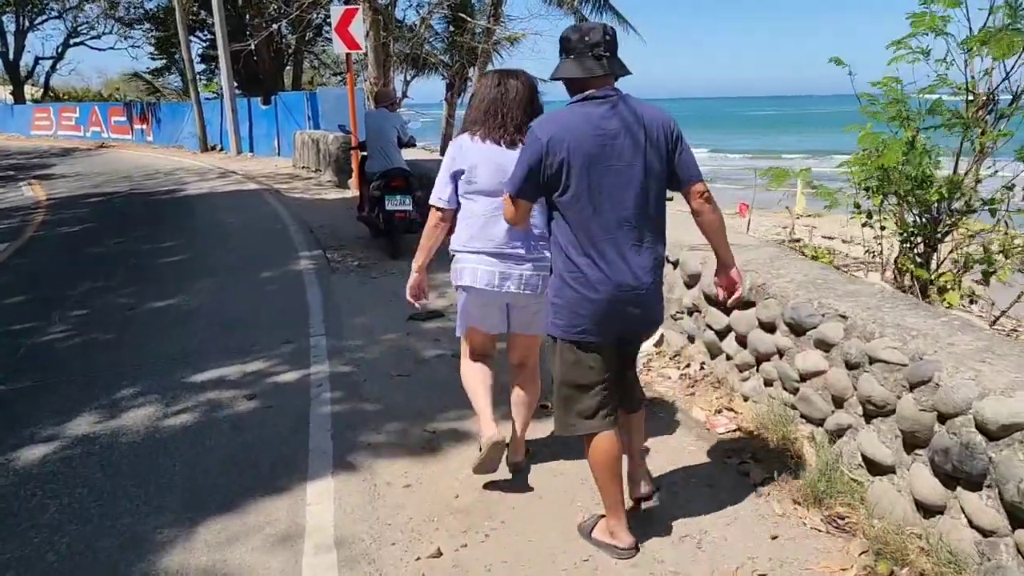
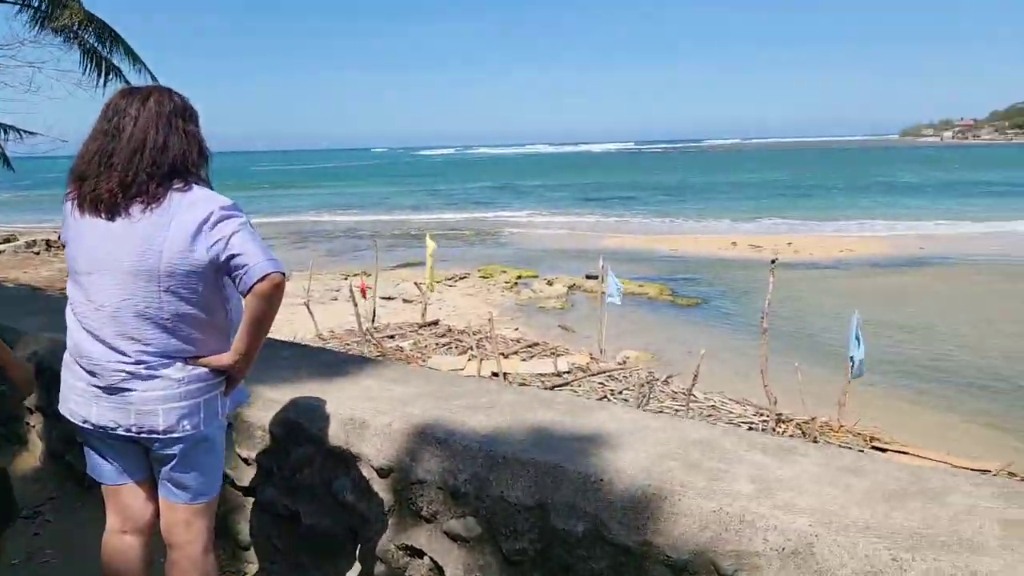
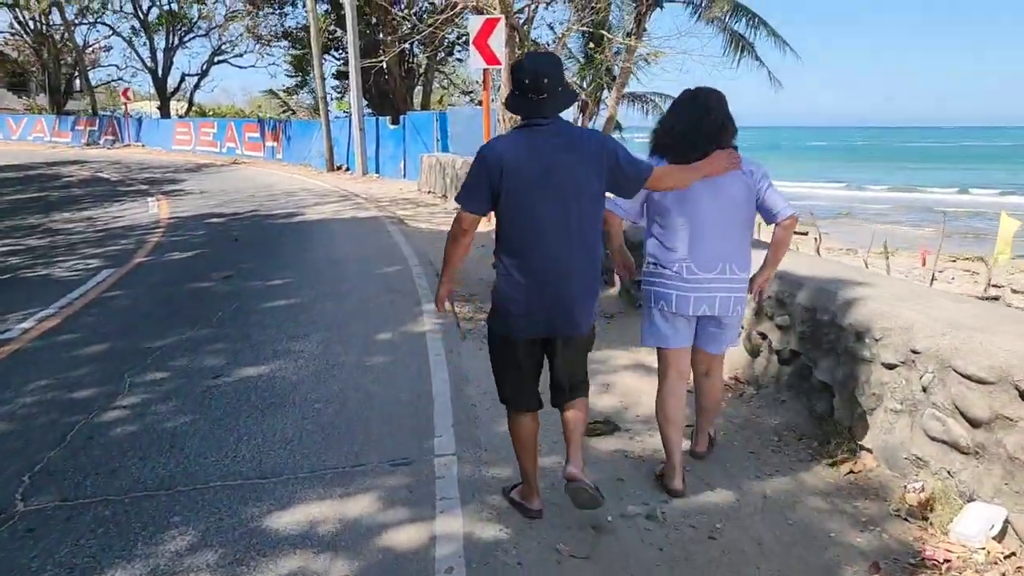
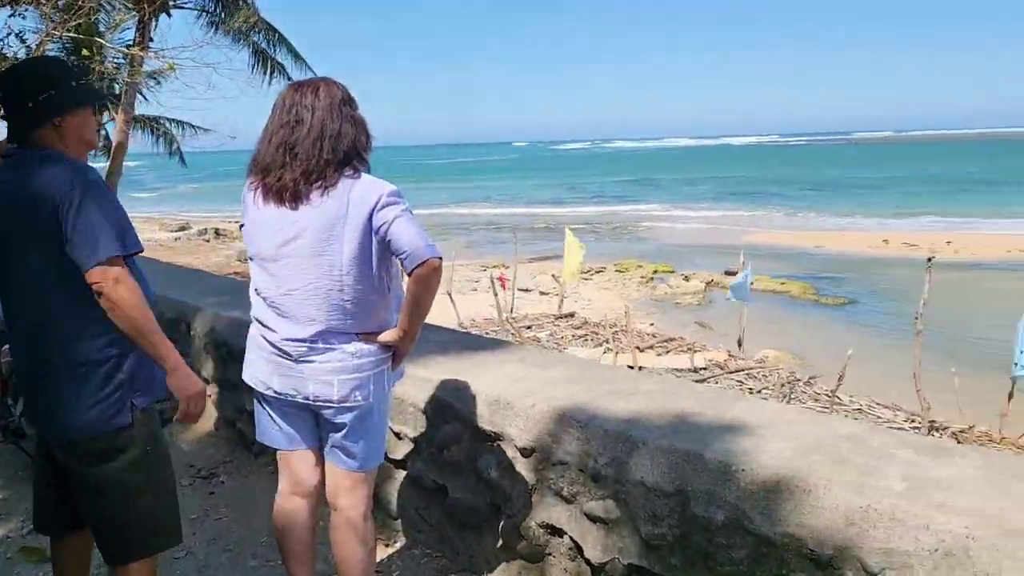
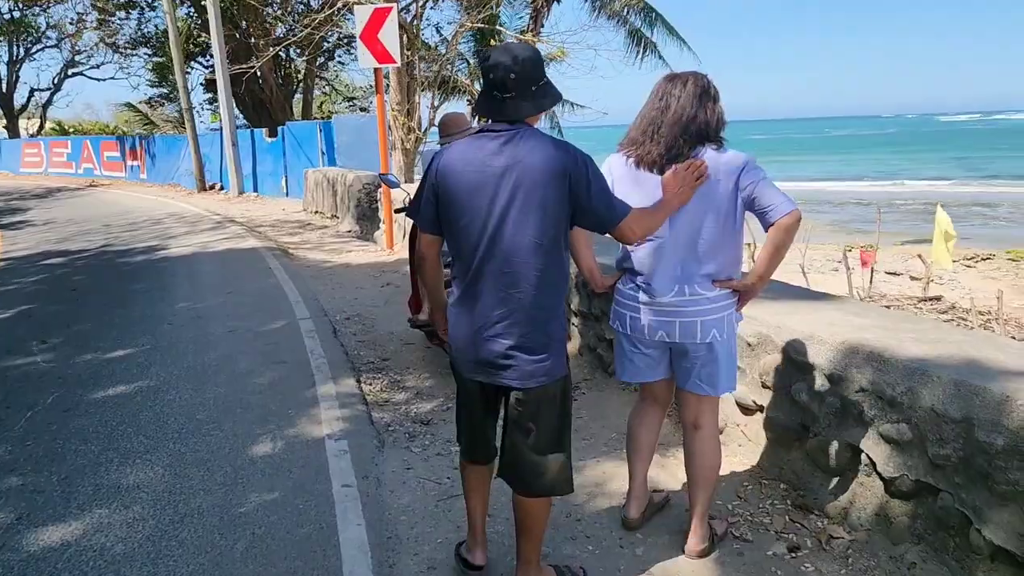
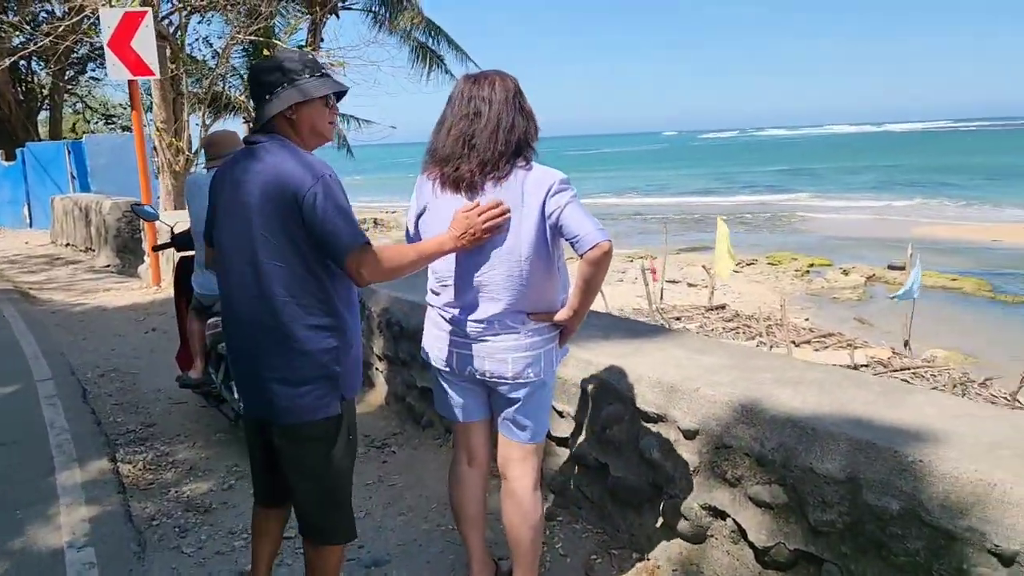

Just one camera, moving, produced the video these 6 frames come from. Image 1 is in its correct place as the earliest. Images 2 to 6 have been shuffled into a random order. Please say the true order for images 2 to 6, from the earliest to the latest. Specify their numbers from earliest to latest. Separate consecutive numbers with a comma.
3, 5, 6, 4, 2
